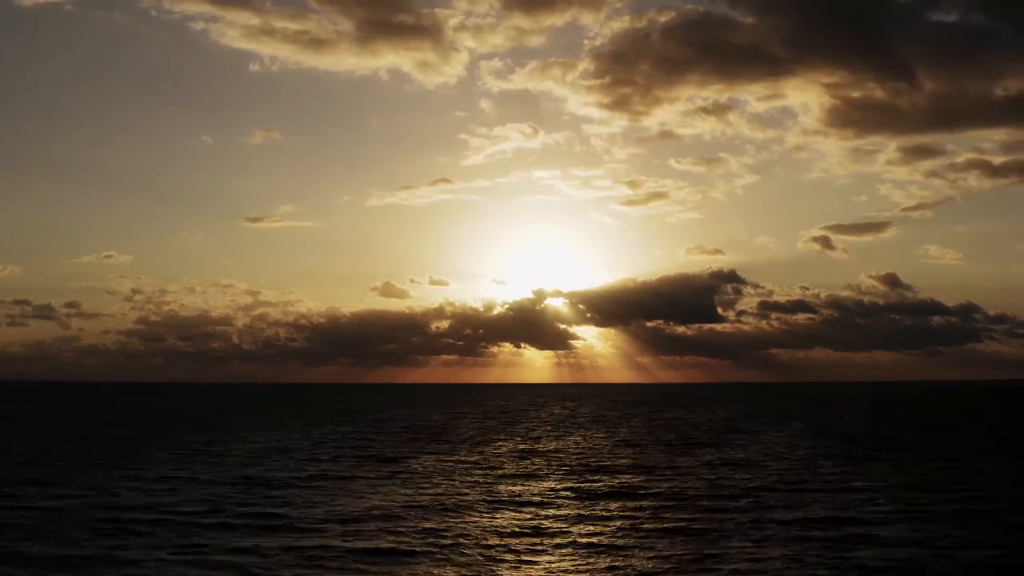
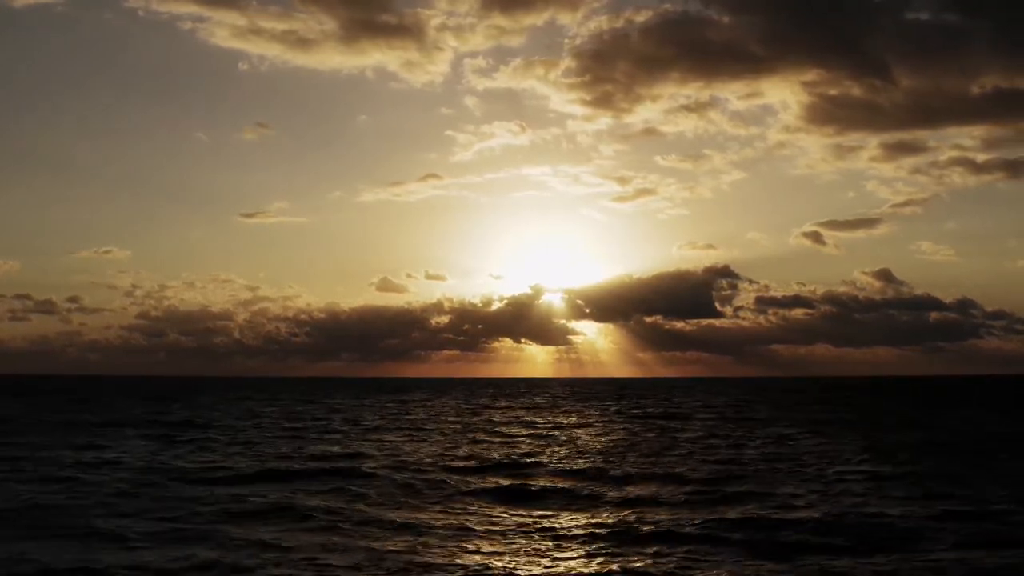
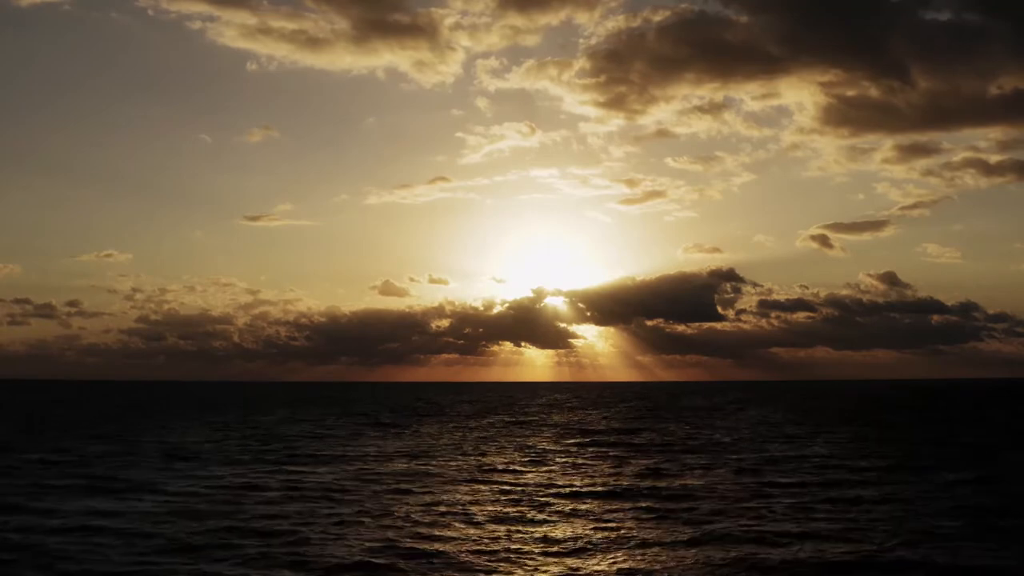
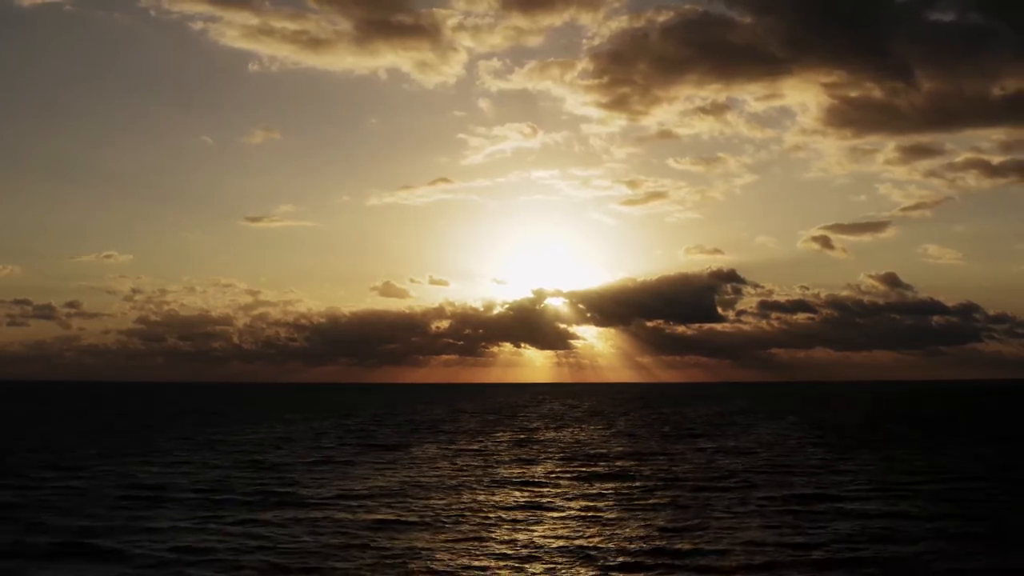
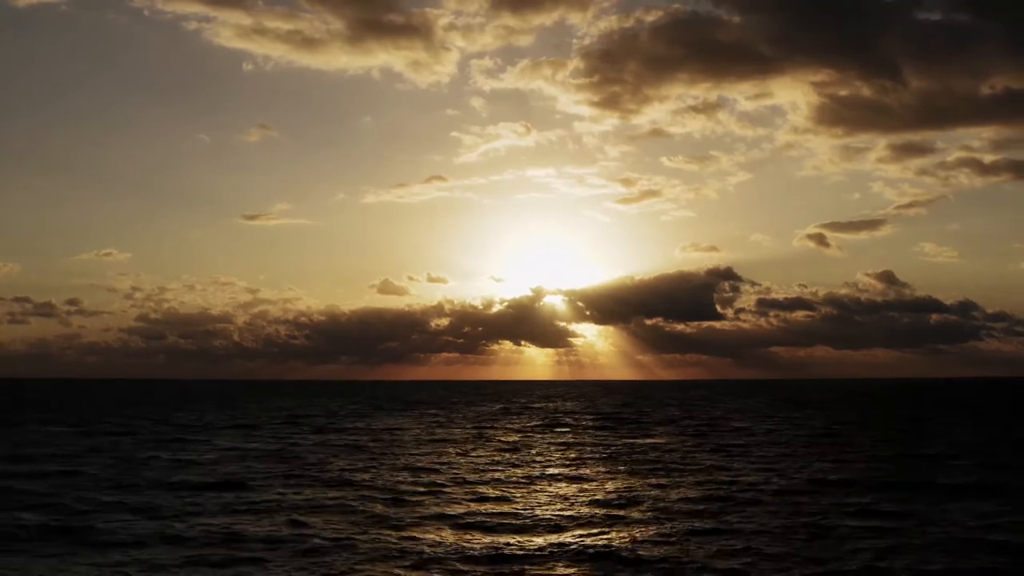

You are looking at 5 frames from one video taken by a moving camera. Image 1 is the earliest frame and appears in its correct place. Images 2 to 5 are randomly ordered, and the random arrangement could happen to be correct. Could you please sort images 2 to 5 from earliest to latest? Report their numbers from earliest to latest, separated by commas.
4, 3, 5, 2
